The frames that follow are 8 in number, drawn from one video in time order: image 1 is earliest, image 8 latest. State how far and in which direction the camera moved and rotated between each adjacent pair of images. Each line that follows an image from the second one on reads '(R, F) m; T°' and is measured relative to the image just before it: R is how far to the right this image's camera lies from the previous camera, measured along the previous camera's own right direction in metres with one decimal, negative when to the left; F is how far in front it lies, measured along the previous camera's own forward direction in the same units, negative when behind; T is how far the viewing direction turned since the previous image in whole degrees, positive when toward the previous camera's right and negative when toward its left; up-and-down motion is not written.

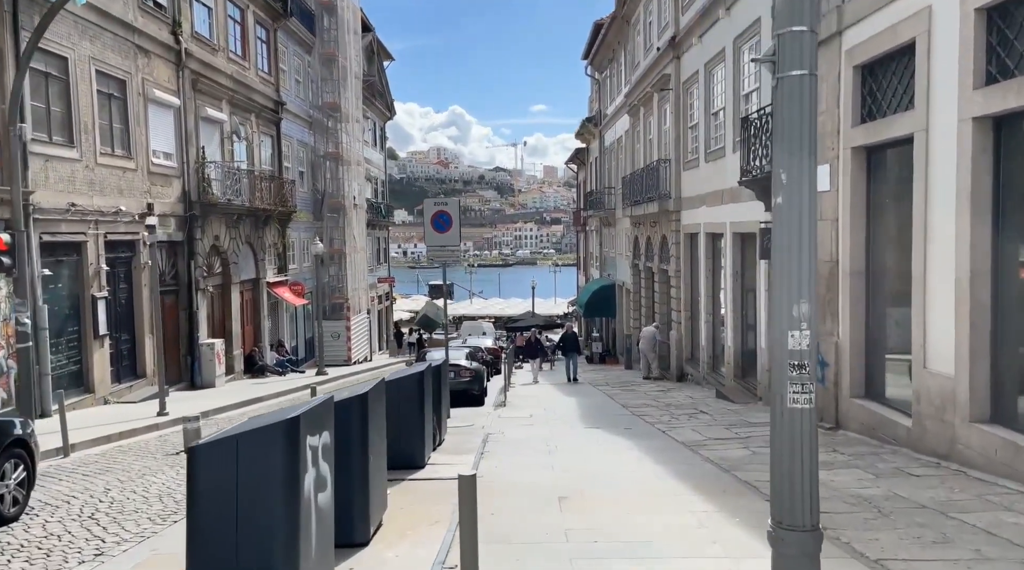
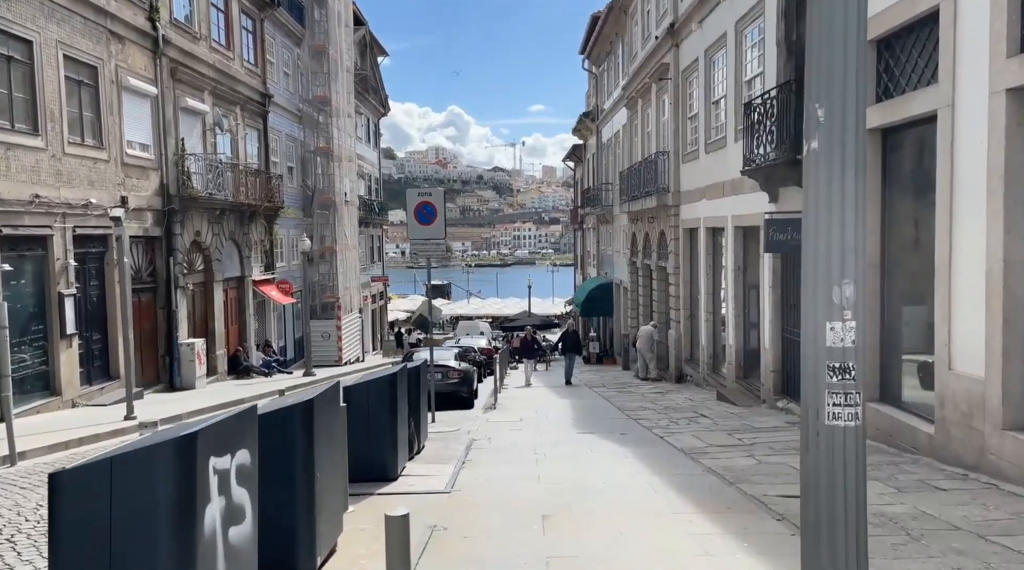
(+0.1, +0.9) m; 0°
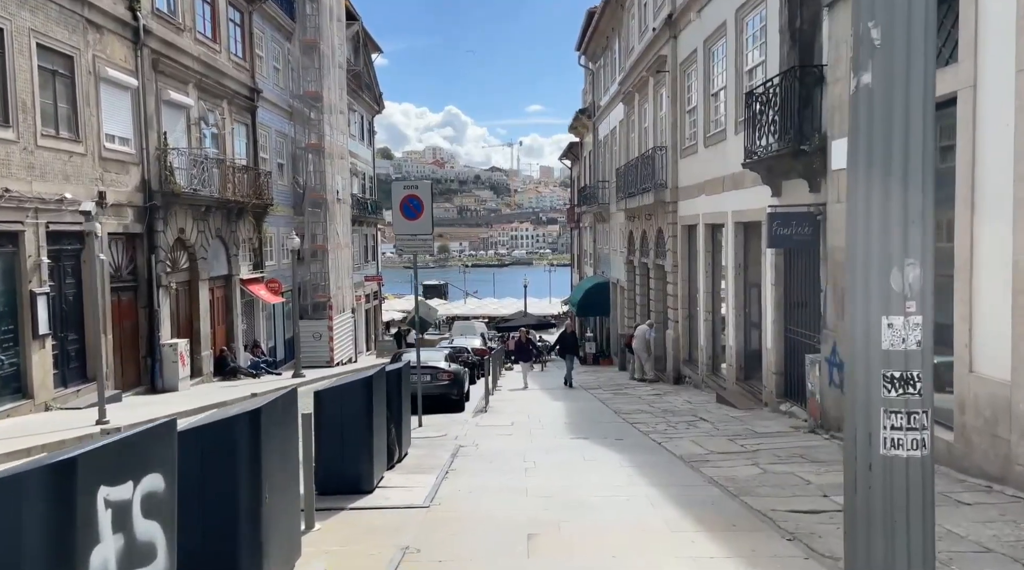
(+0.1, +0.6) m; 0°
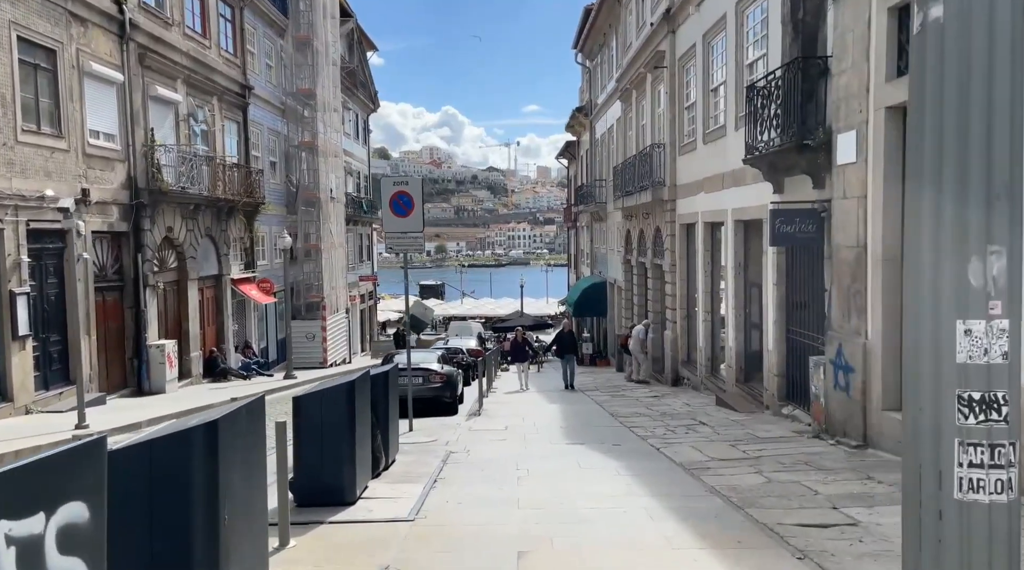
(0.0, +0.4) m; 0°
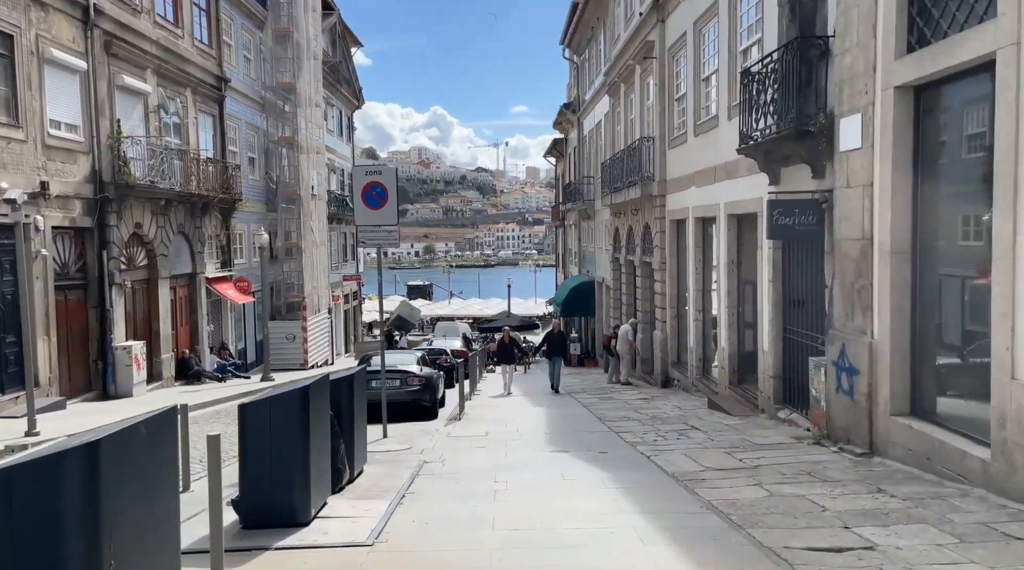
(+0.1, +0.8) m; +1°
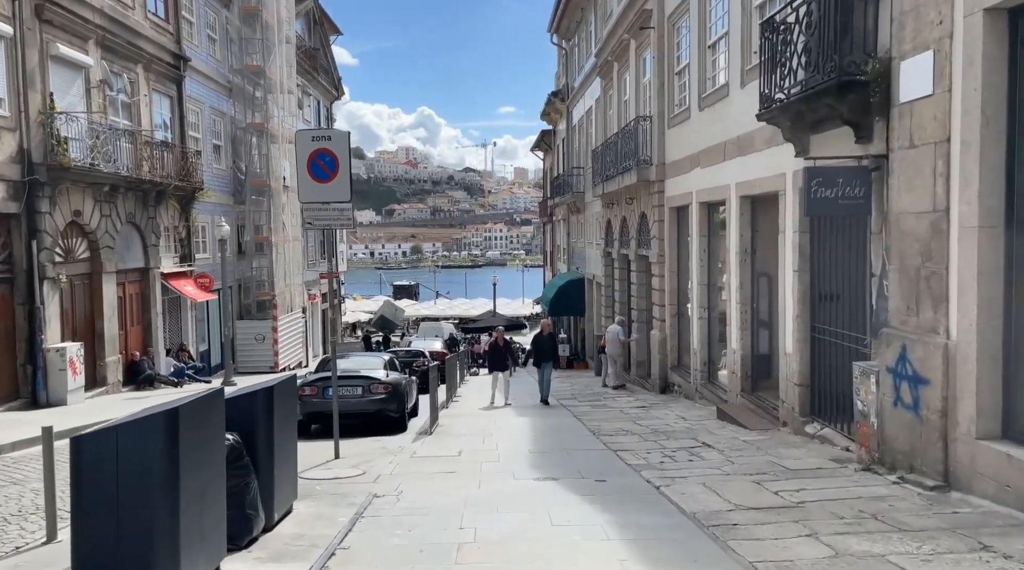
(+0.1, +2.0) m; +1°
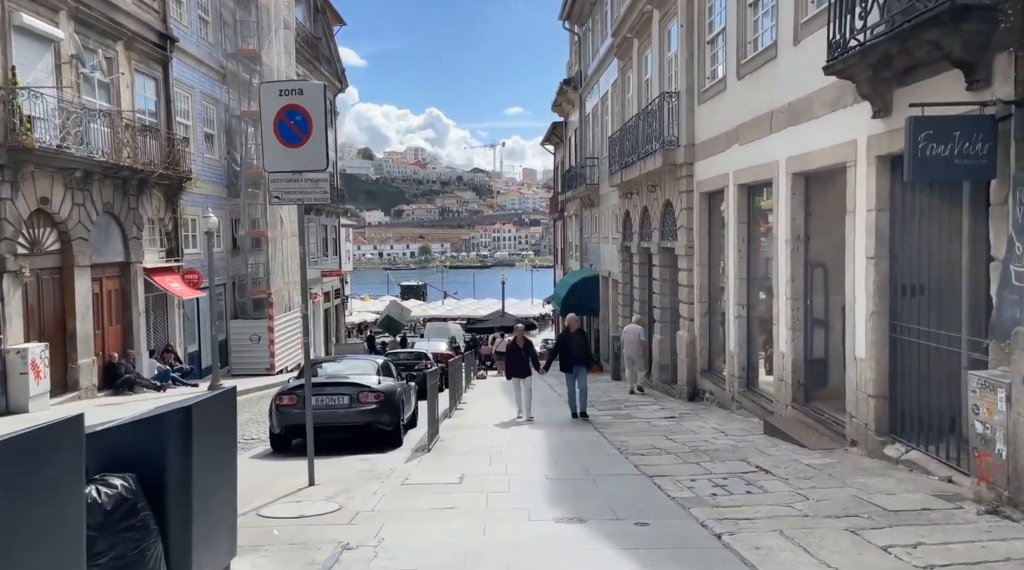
(0.0, +1.9) m; -1°
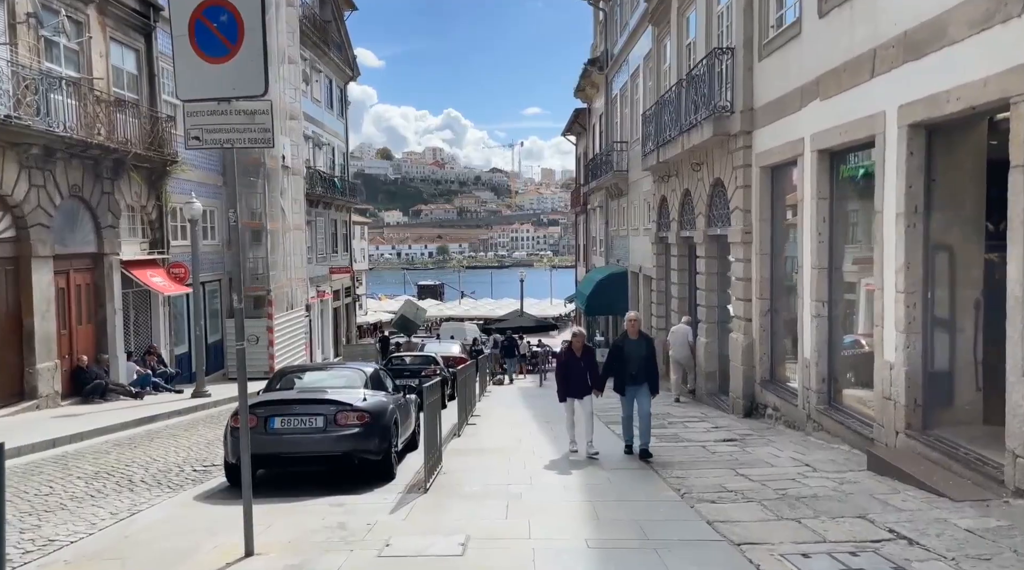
(-0.1, +2.6) m; -1°
